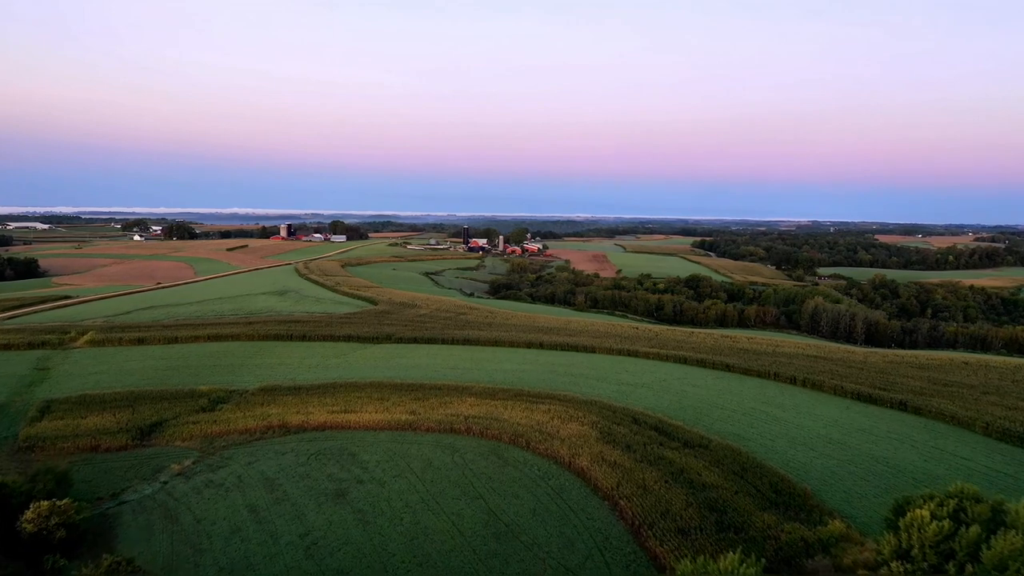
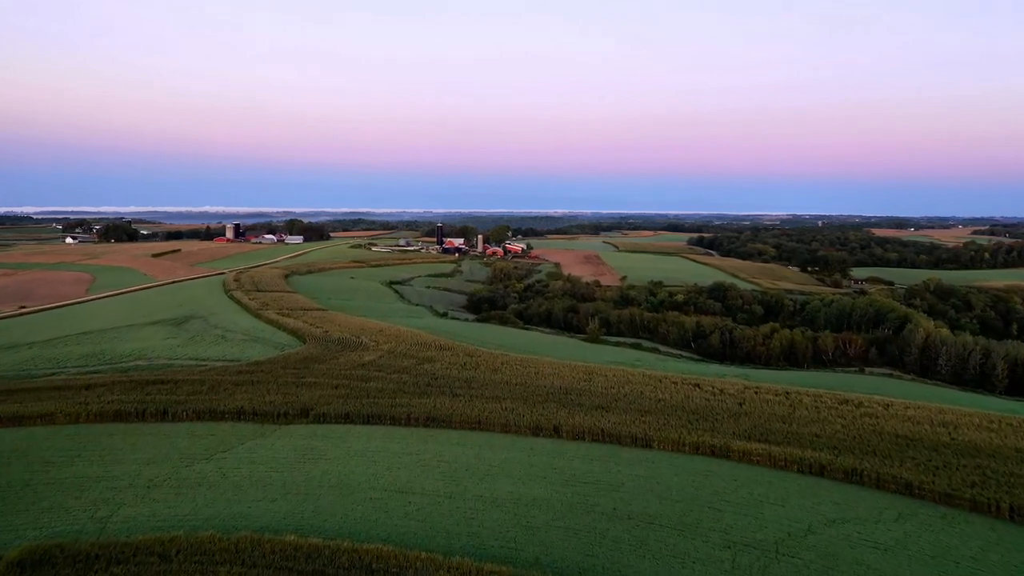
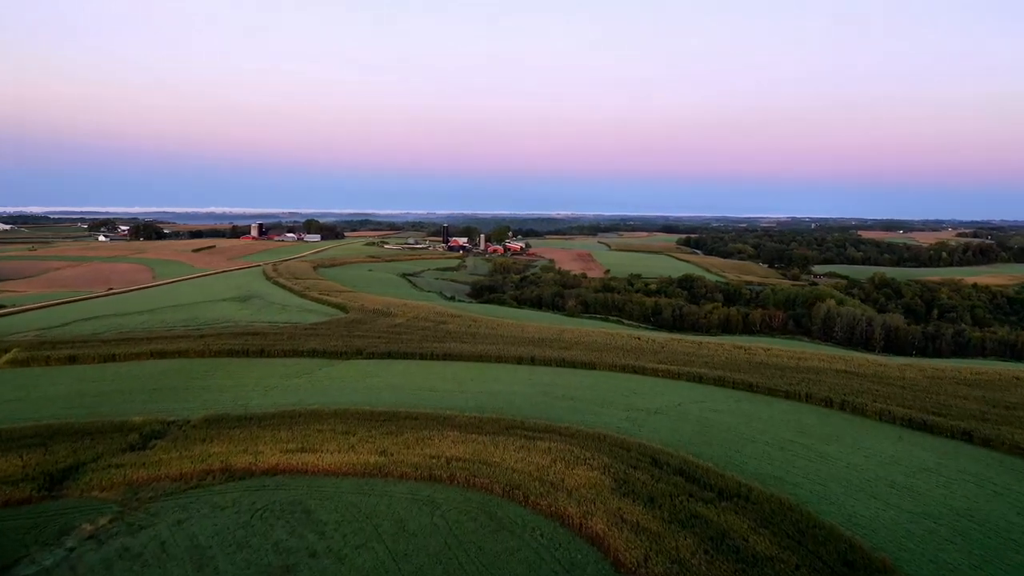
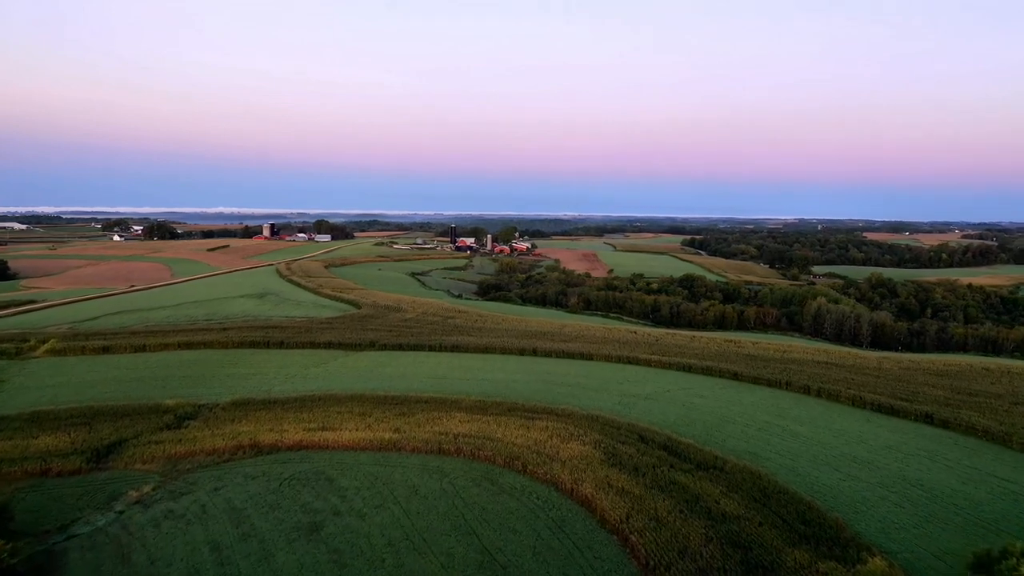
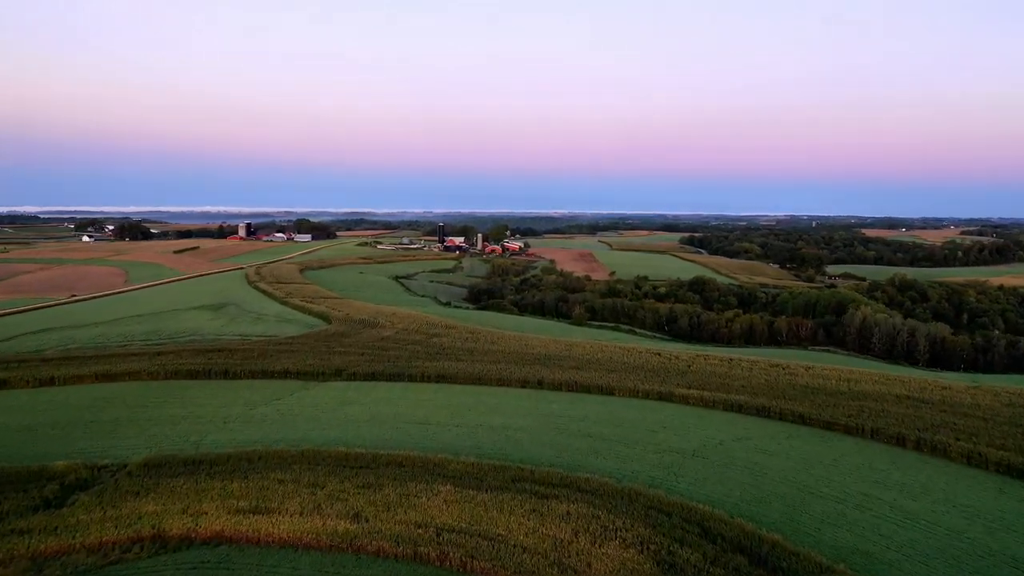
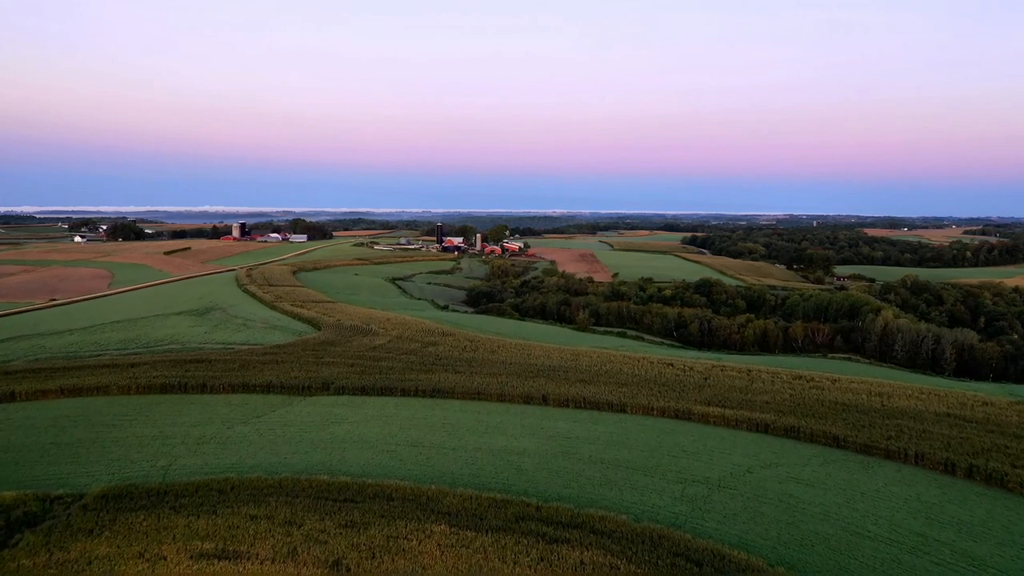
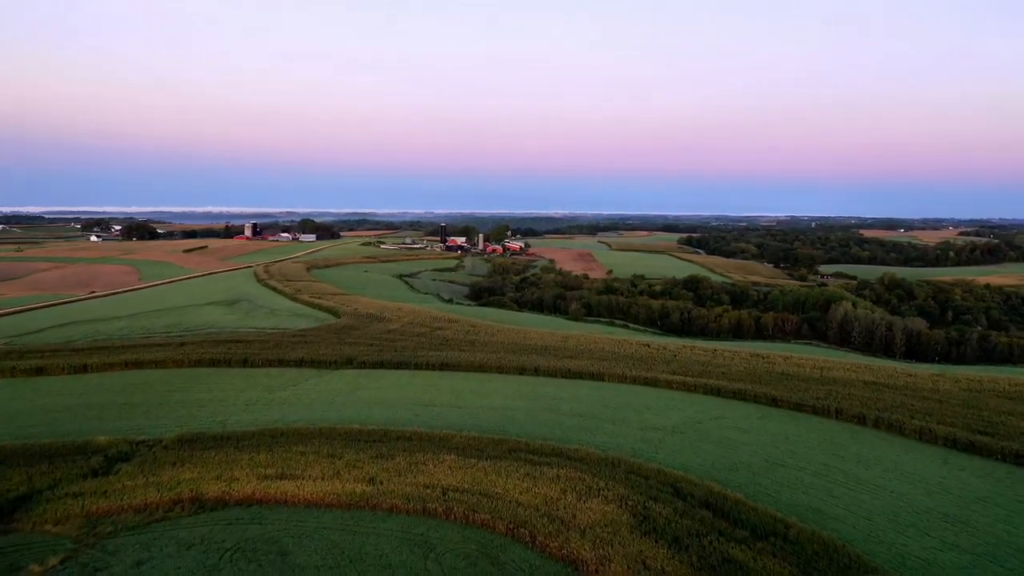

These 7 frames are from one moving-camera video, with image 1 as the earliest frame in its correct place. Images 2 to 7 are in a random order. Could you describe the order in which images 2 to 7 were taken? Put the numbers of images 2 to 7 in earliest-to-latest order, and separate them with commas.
4, 3, 7, 5, 6, 2
